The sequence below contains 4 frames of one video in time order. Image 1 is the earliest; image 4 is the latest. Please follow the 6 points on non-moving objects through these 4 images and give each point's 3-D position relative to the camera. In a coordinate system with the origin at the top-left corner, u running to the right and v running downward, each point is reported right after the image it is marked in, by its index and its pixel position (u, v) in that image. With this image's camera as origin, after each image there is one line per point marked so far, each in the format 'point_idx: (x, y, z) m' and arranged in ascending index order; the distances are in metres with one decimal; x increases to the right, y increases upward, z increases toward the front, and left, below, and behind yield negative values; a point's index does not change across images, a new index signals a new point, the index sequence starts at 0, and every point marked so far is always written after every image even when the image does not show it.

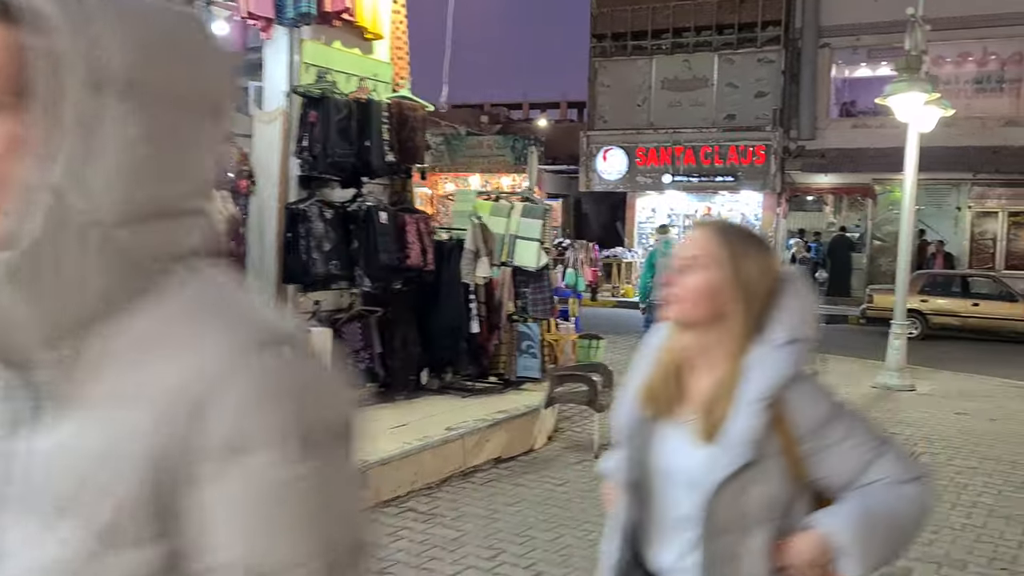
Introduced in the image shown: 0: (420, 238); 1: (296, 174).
0: (-0.7, +0.4, +6.9) m
1: (-1.5, +0.8, +6.3) m
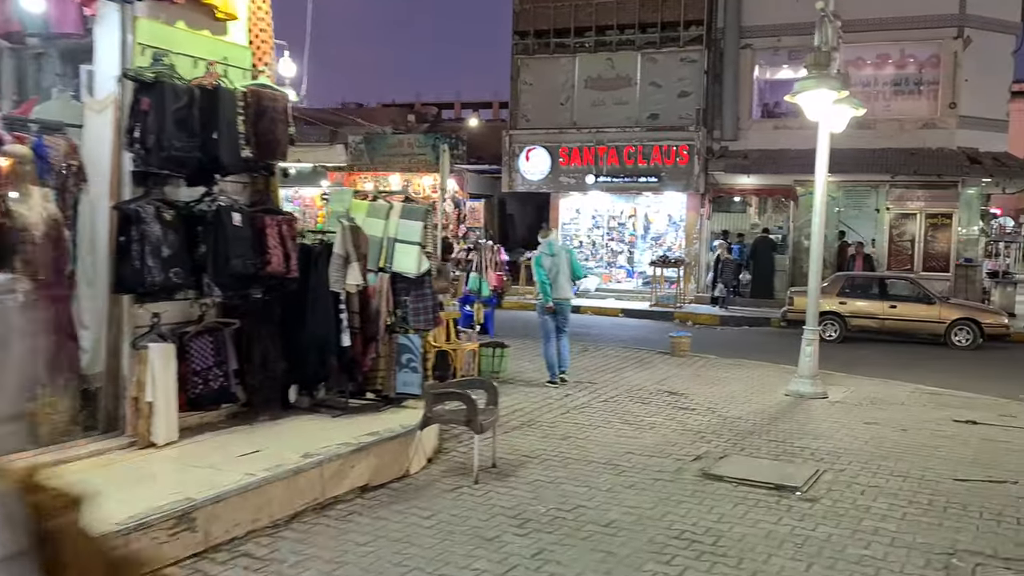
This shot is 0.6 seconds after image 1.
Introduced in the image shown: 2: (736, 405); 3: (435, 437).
0: (-1.6, +0.3, +6.2) m
1: (-2.3, +0.7, +5.5) m
2: (+2.3, -1.2, +9.5) m
3: (-0.6, -1.1, +6.7) m
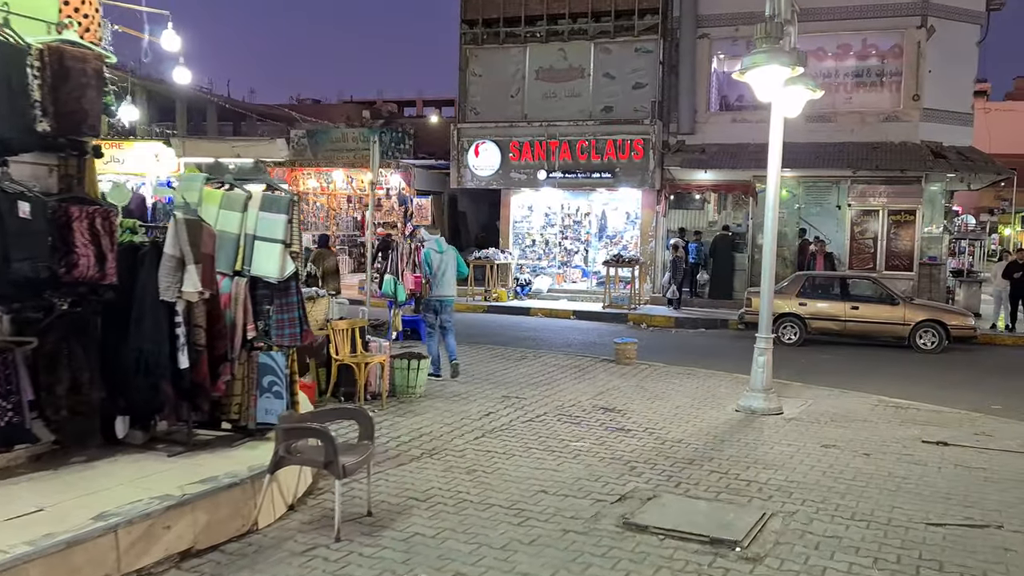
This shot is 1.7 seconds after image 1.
0: (-2.3, +0.3, +4.9) m
1: (-3.0, +0.7, +4.2) m
2: (+1.5, -1.3, +8.4) m
3: (-1.3, -1.1, +5.5) m
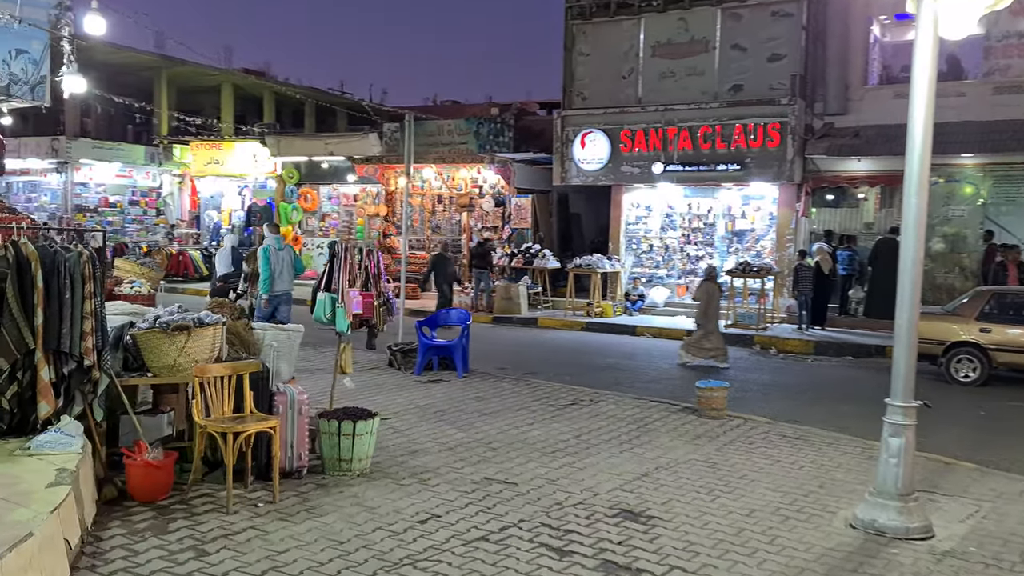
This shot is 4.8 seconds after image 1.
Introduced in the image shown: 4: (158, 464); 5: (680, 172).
0: (-3.1, +0.1, +2.2) m
1: (-4.0, +0.5, +1.6) m
2: (+1.2, -1.4, +4.8) m
3: (-2.1, -1.3, +2.5) m
4: (-2.1, -1.1, +5.5) m
5: (+3.6, +2.4, +19.2) m
